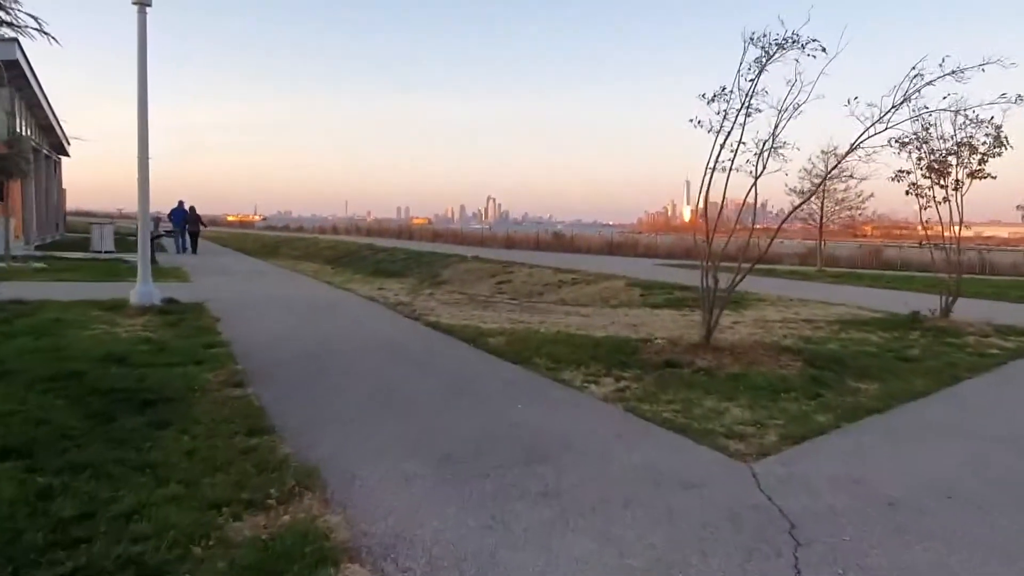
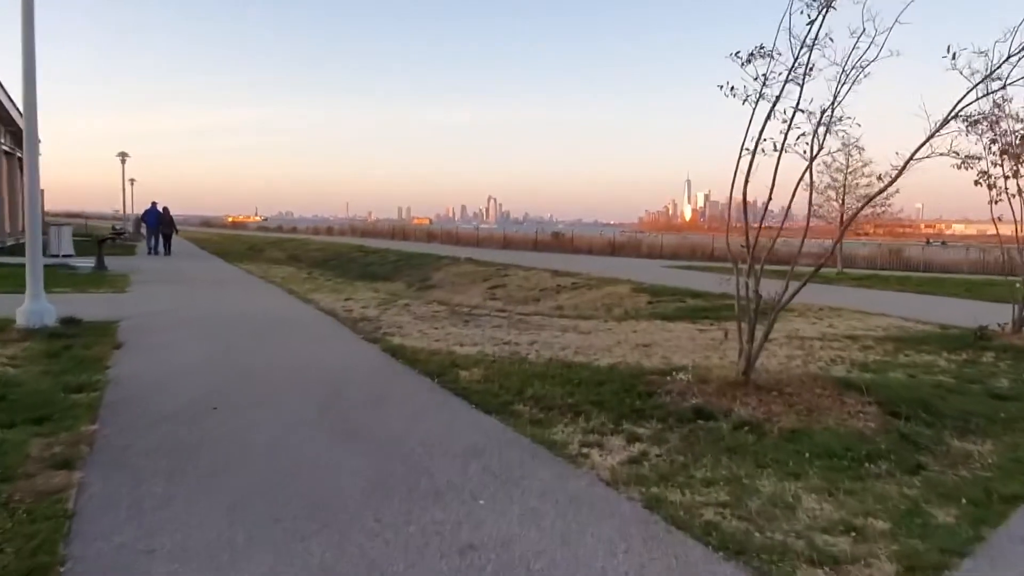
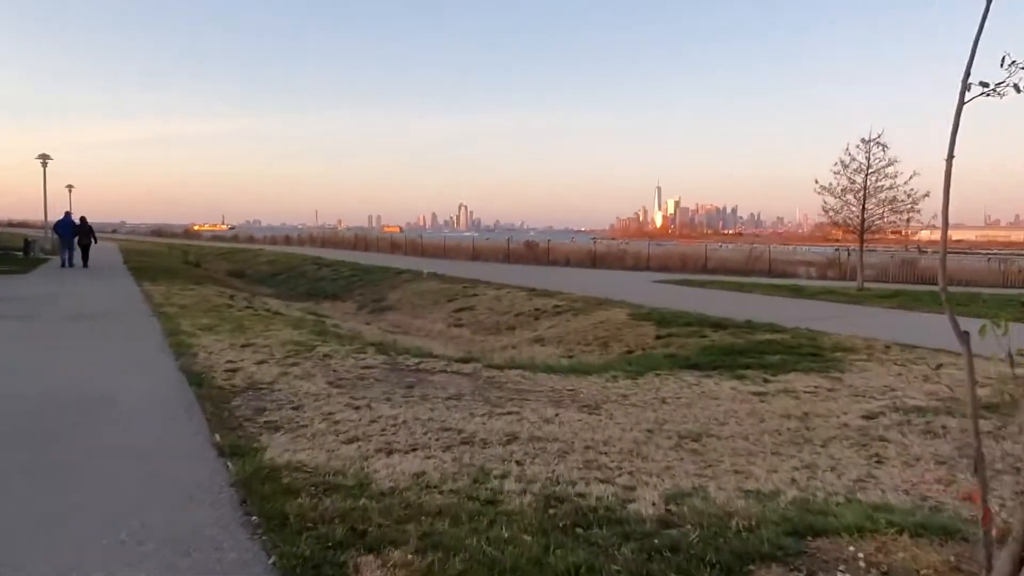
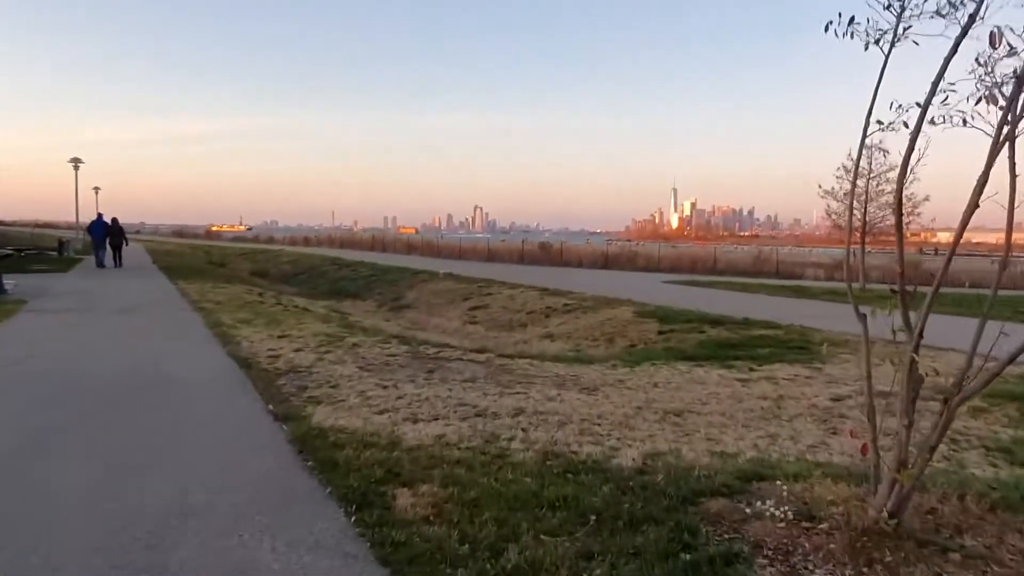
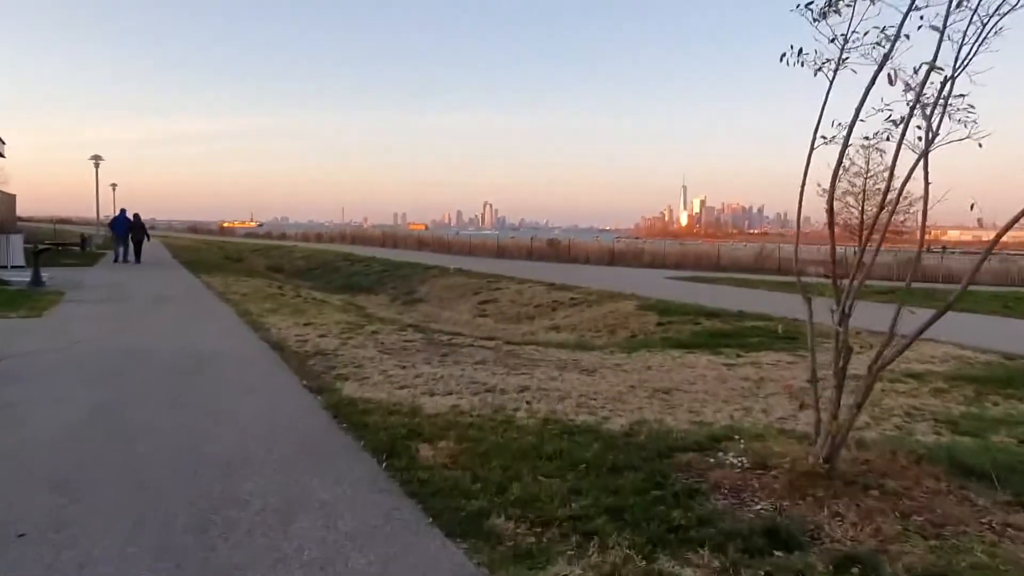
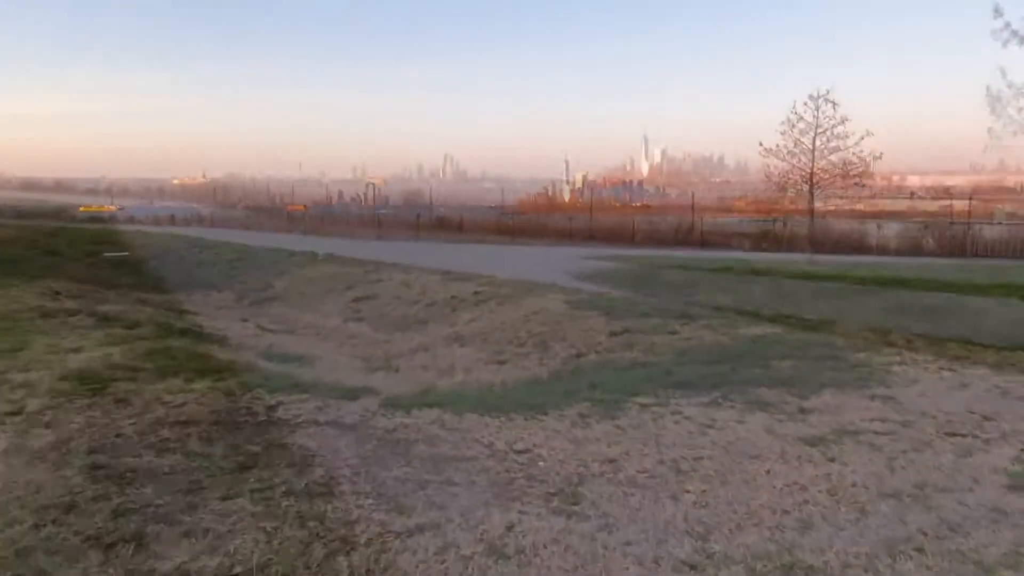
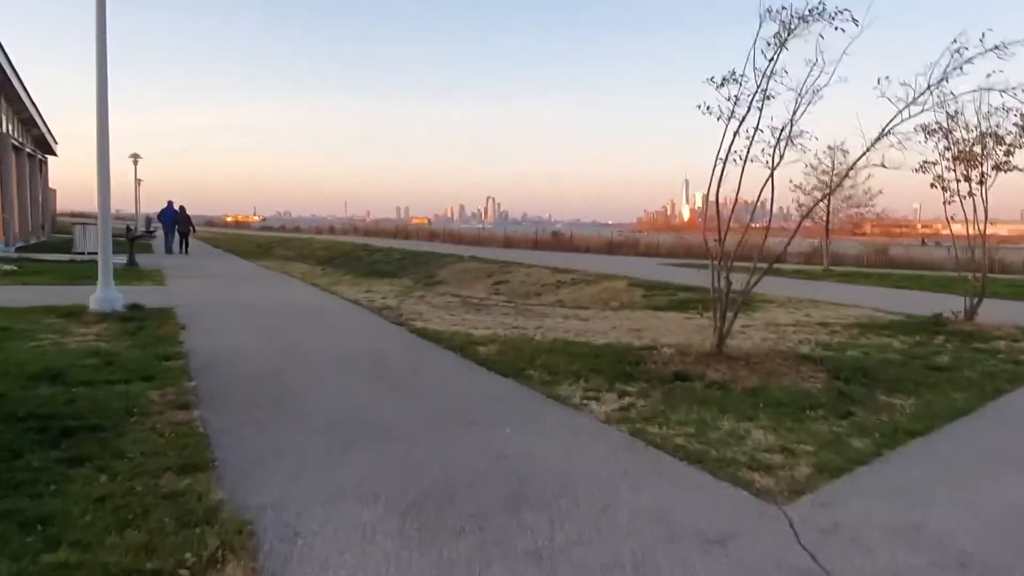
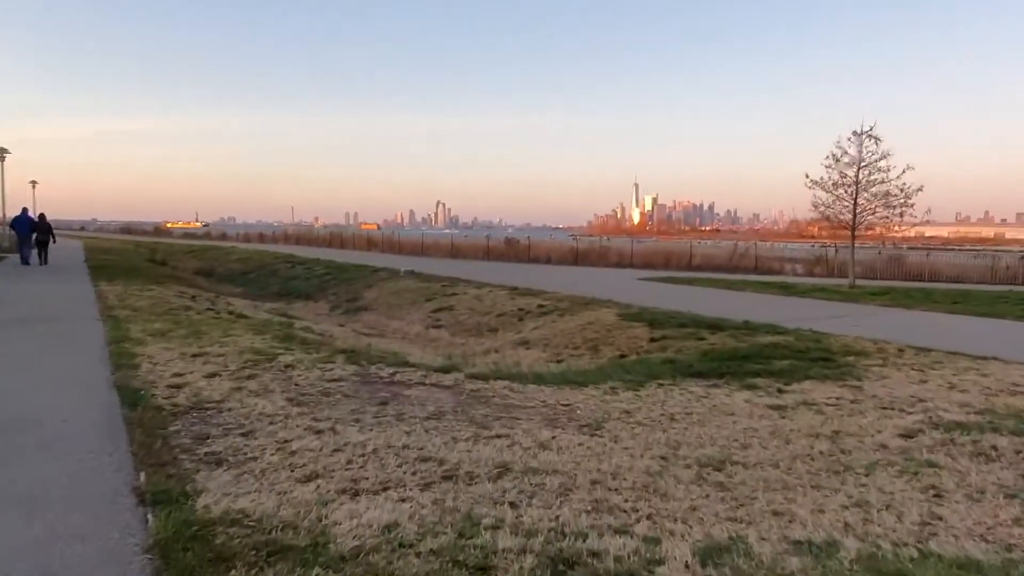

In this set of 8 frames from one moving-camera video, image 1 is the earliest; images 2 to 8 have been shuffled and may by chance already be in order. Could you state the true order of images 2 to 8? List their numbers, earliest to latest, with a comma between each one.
7, 2, 5, 4, 3, 8, 6
